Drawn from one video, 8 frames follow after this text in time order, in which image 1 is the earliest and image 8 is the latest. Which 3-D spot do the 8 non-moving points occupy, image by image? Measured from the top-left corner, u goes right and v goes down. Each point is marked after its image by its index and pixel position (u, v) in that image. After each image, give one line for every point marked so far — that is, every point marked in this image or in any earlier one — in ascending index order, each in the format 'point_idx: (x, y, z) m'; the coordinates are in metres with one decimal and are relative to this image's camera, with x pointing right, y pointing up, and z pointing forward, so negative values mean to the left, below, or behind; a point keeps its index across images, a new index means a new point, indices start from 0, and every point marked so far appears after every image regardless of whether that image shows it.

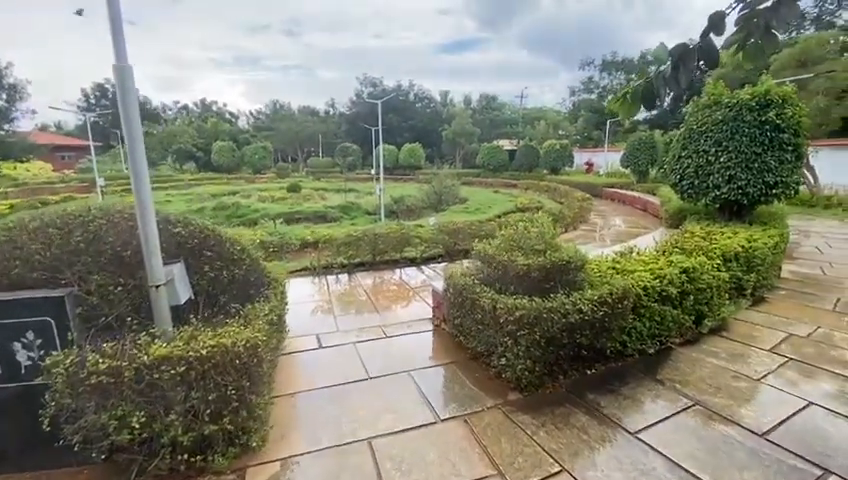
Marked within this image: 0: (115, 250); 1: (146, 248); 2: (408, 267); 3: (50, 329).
0: (-1.7, -0.1, +2.2) m
1: (-1.5, 0.0, +2.1) m
2: (-0.3, -0.5, +6.4) m
3: (-1.9, -0.5, +2.0) m
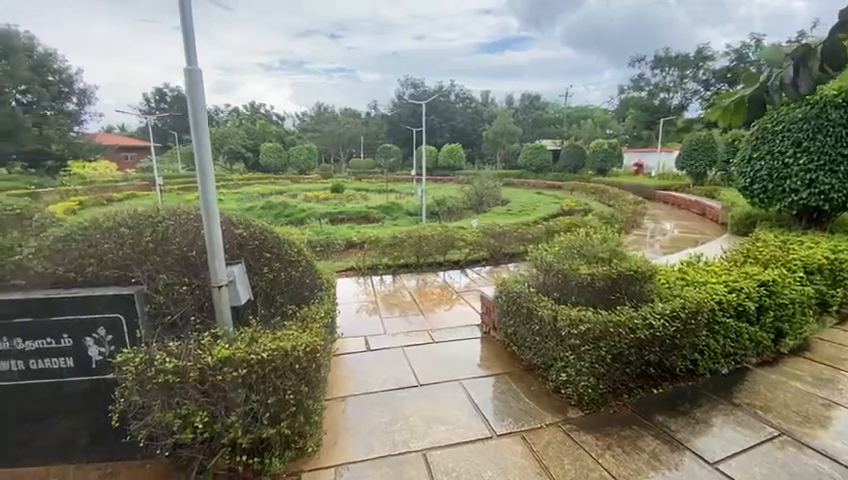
0: (-1.4, -0.1, +2.3) m
1: (-1.1, -0.1, +2.2) m
2: (+0.4, -0.5, +6.3) m
3: (-1.6, -0.4, +2.1) m
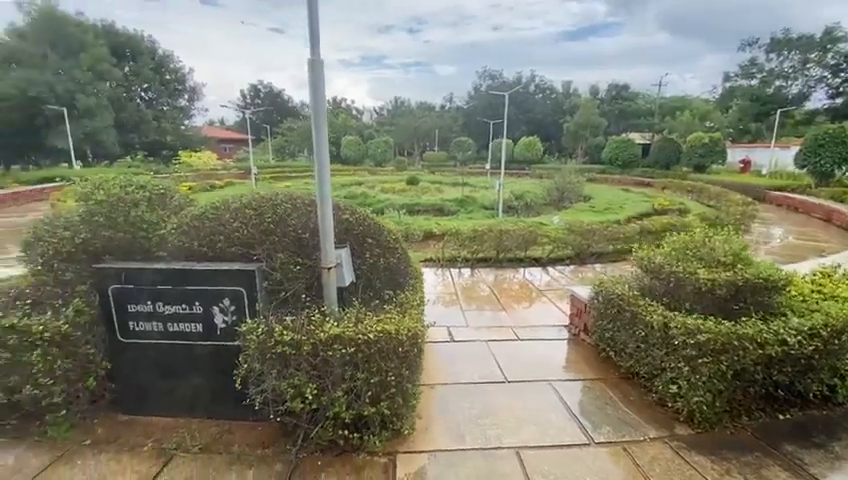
0: (-0.8, 0.0, +2.4) m
1: (-0.6, 0.0, +2.3) m
2: (+1.6, -0.4, +6.1) m
3: (-1.0, -0.3, +2.3) m
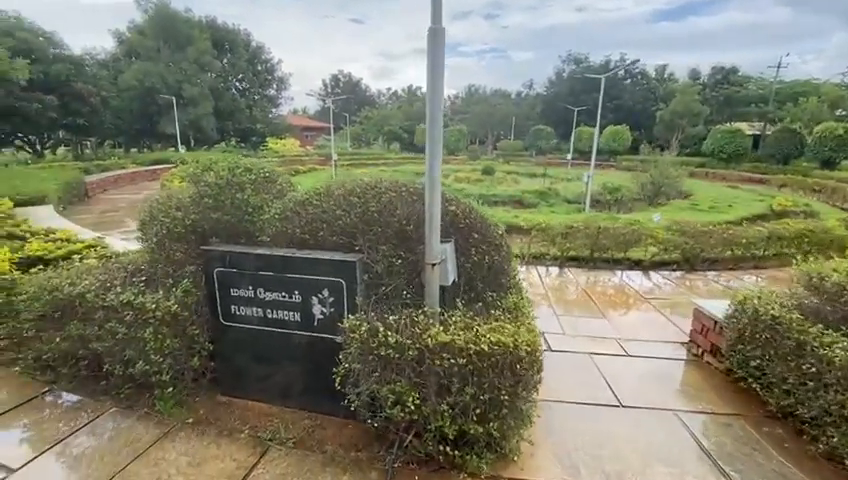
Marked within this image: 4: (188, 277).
0: (-0.1, +0.1, +2.2) m
1: (0.0, +0.1, +2.0) m
2: (+2.8, -0.4, +5.5) m
3: (-0.4, -0.3, +2.2) m
4: (-1.4, -0.2, +2.4) m
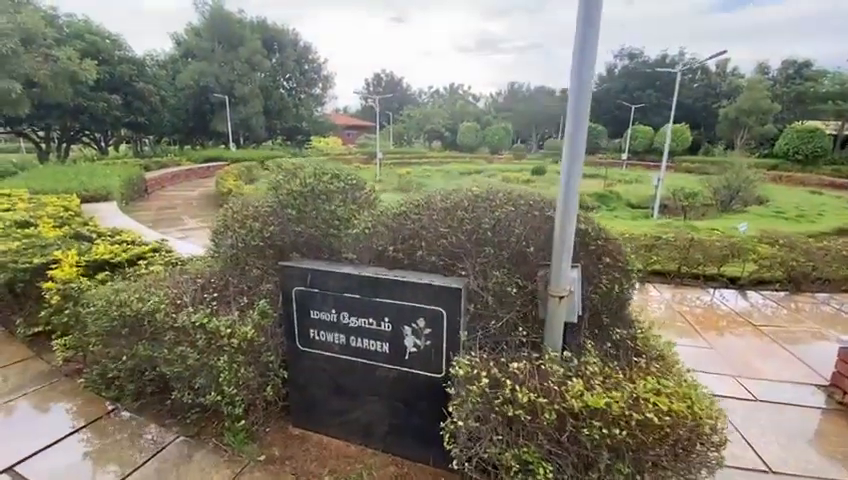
0: (+0.4, 0.0, +1.8) m
1: (+0.6, 0.0, +1.6) m
2: (+3.6, -0.6, +4.8) m
3: (+0.1, -0.4, +1.8) m
4: (-0.8, -0.3, +2.1) m
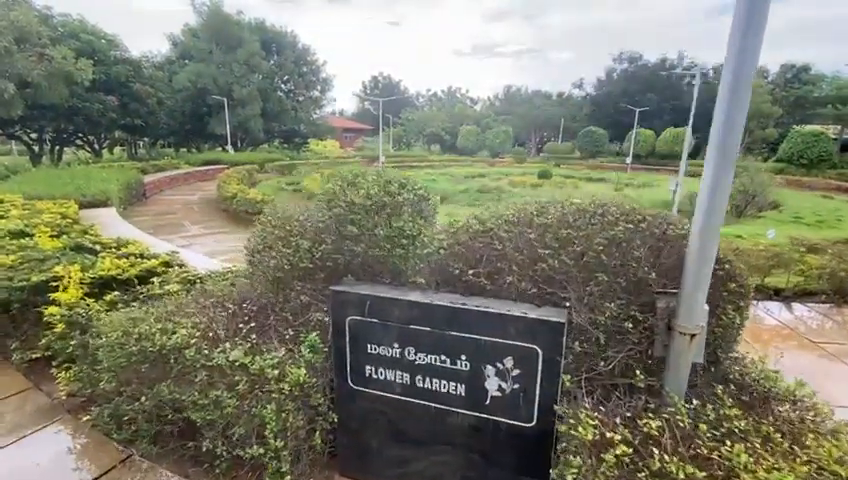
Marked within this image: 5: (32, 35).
0: (+0.8, -0.1, +1.5) m
1: (+0.9, -0.1, +1.3) m
2: (+3.9, -0.7, +4.5) m
3: (+0.4, -0.5, +1.5) m
4: (-0.5, -0.4, +1.8) m
5: (-11.1, +5.9, +11.4) m
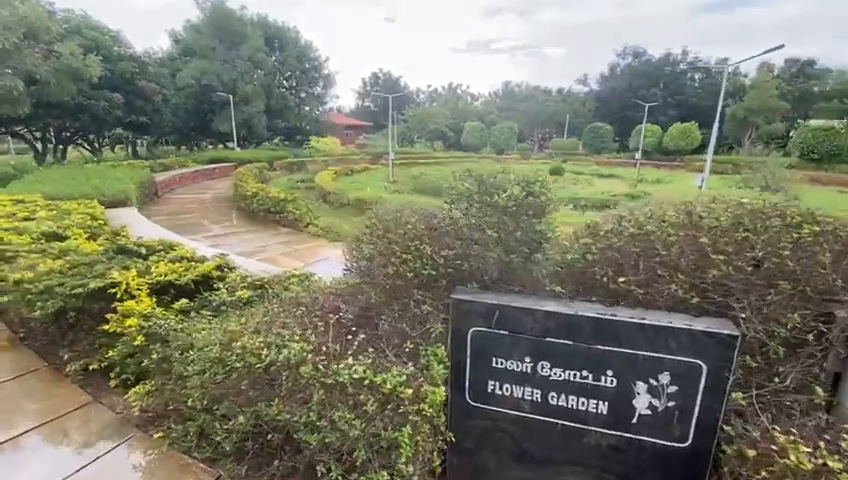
0: (+1.3, -0.1, +1.4) m
1: (+1.4, -0.1, +1.2) m
2: (+4.4, -0.7, +4.4) m
3: (+1.0, -0.5, +1.4) m
4: (0.0, -0.4, +1.6) m
5: (-10.6, +5.8, +11.1) m
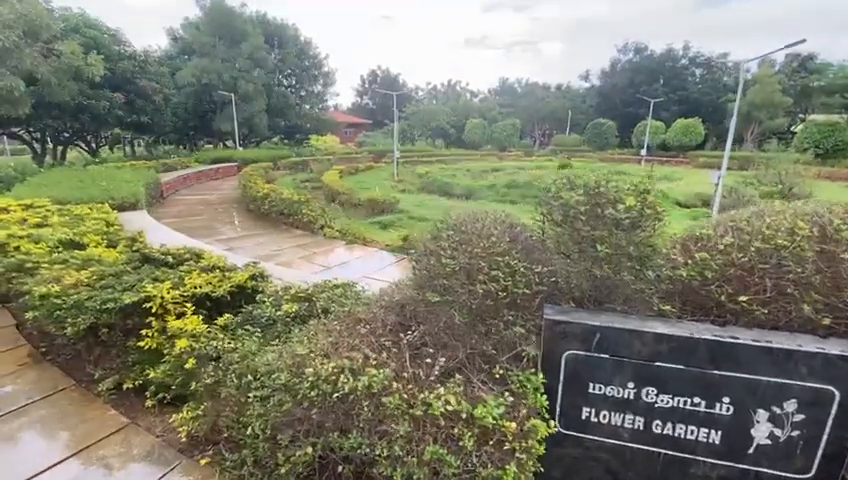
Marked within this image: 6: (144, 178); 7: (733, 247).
0: (+1.6, -0.2, +1.3) m
1: (+1.8, -0.2, +1.1) m
2: (+4.8, -0.7, +4.3) m
3: (+1.3, -0.5, +1.2) m
4: (+0.4, -0.5, +1.5) m
5: (-10.4, +5.7, +10.9) m
6: (-6.6, +1.5, +9.4) m
7: (+1.0, 0.0, +1.5) m
